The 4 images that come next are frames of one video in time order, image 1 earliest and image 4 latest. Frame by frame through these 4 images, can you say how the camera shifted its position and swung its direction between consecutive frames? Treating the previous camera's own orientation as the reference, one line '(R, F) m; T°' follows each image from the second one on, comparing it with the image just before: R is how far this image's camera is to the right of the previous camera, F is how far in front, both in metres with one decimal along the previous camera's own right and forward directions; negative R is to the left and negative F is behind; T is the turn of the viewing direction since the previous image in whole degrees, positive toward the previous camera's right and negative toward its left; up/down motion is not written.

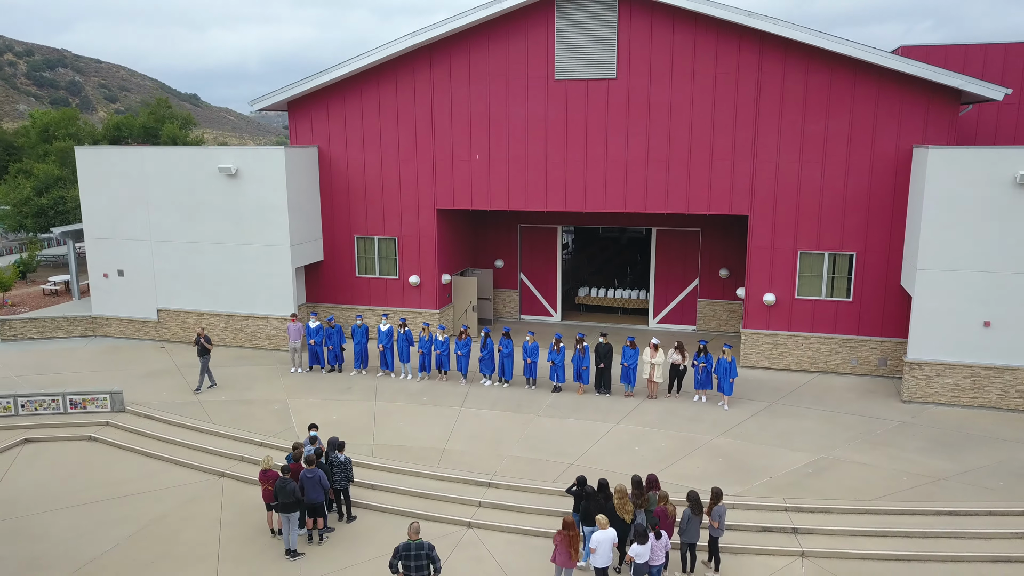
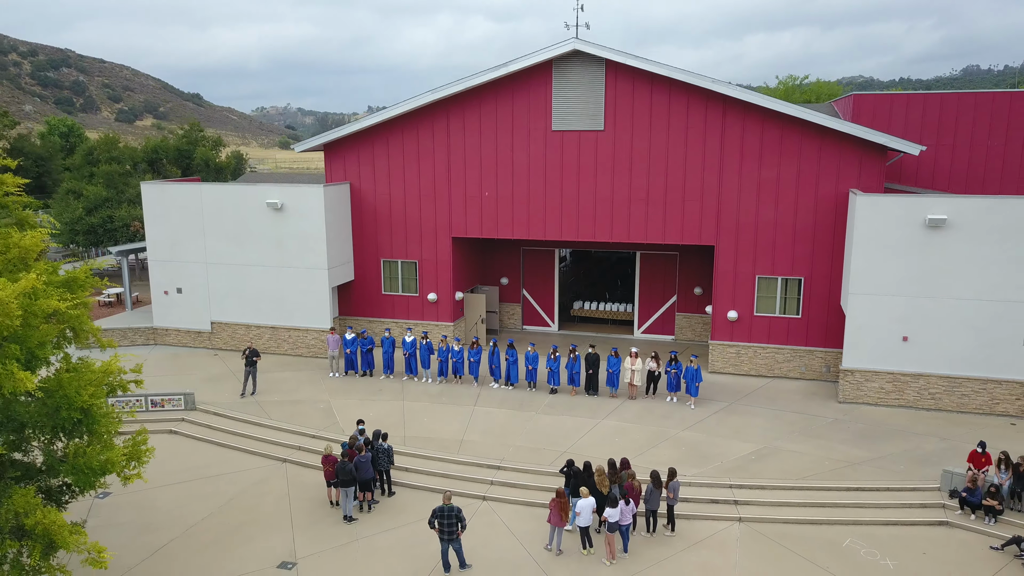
(0.0, -2.8) m; 0°
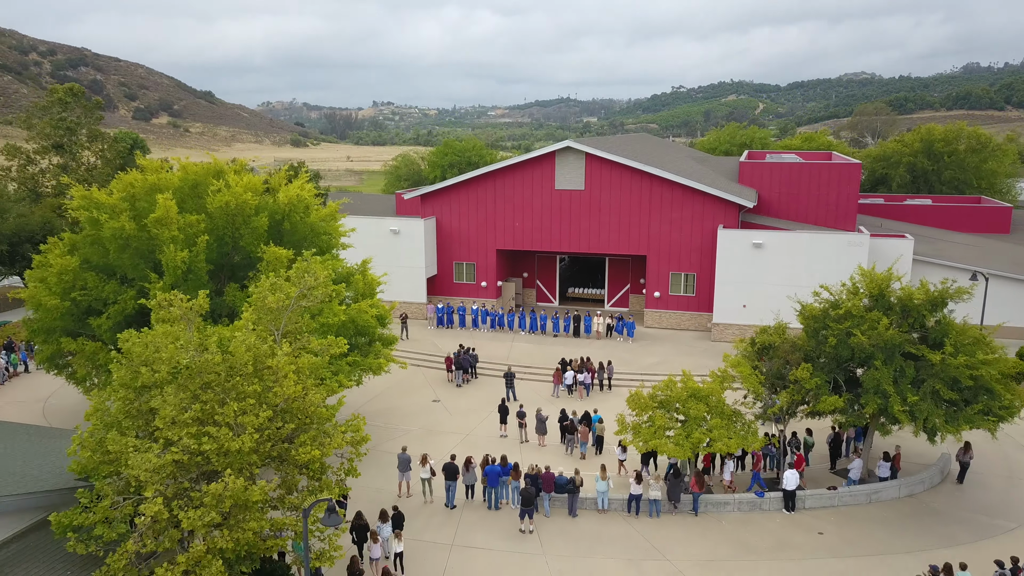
(-0.4, -13.7) m; 0°
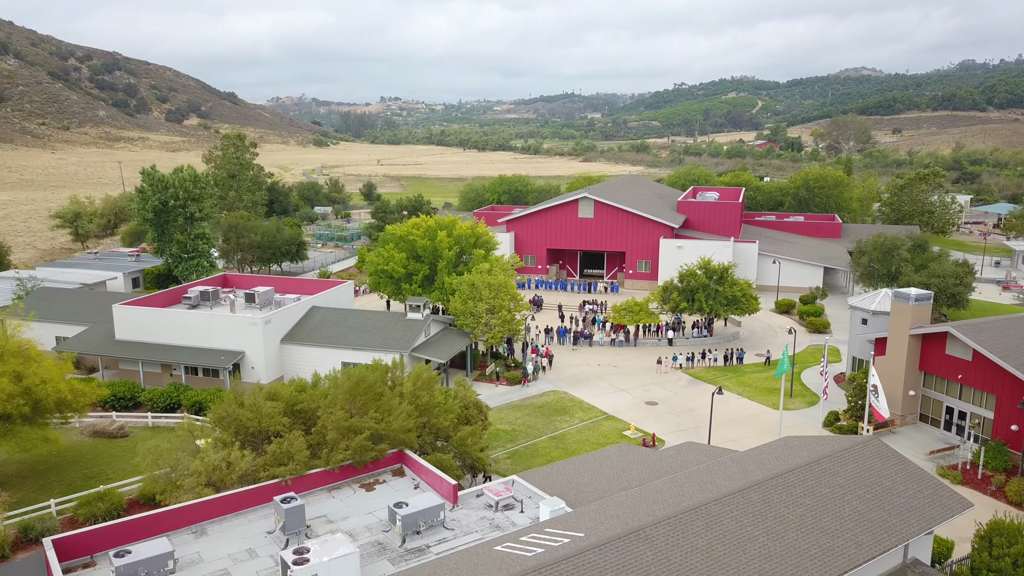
(-1.9, -29.9) m; 0°
